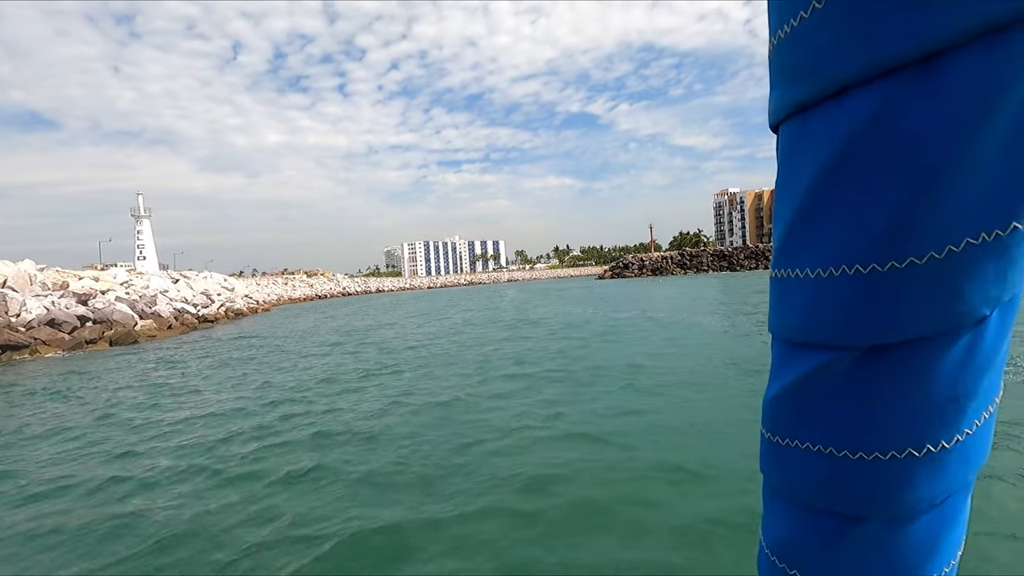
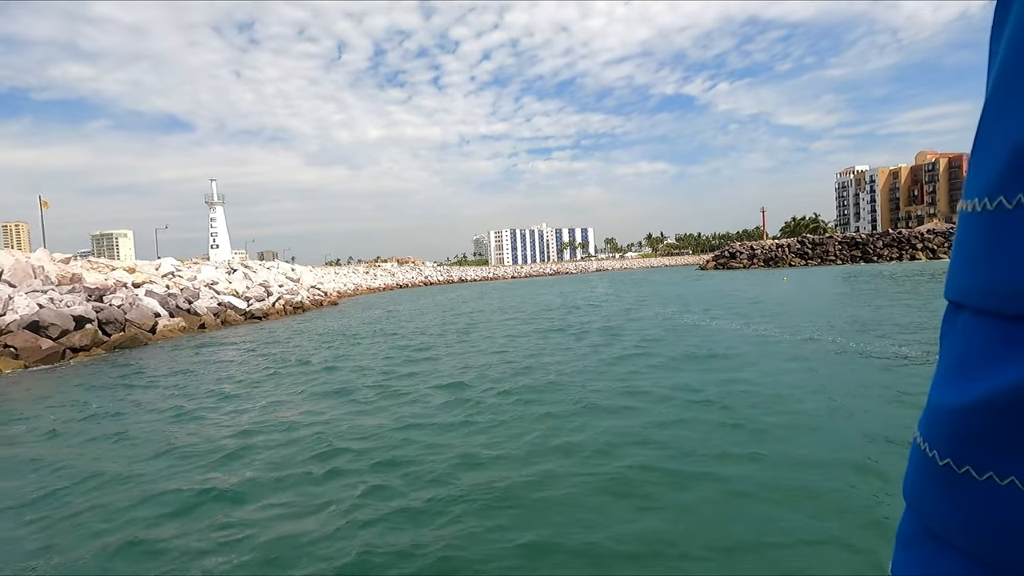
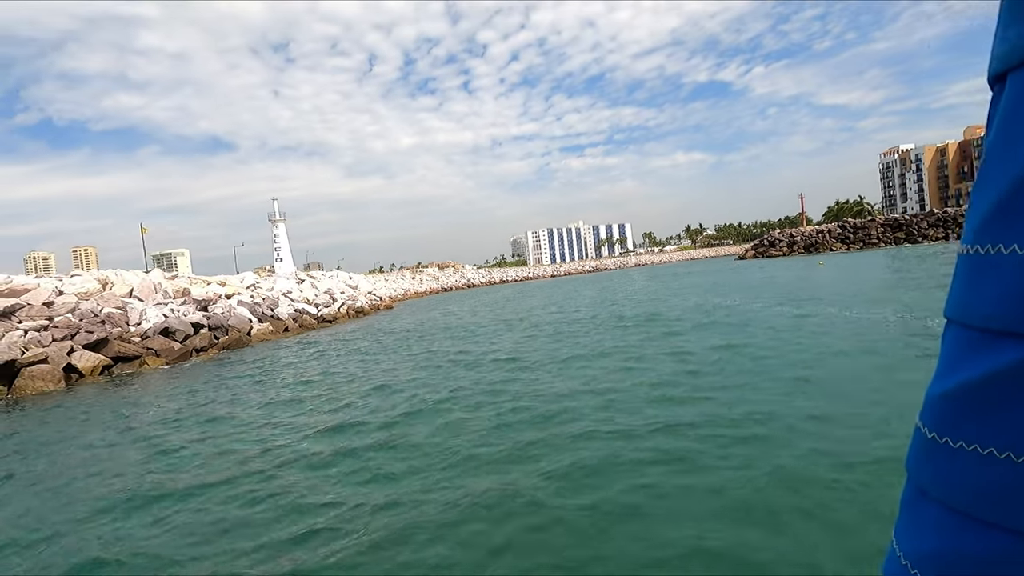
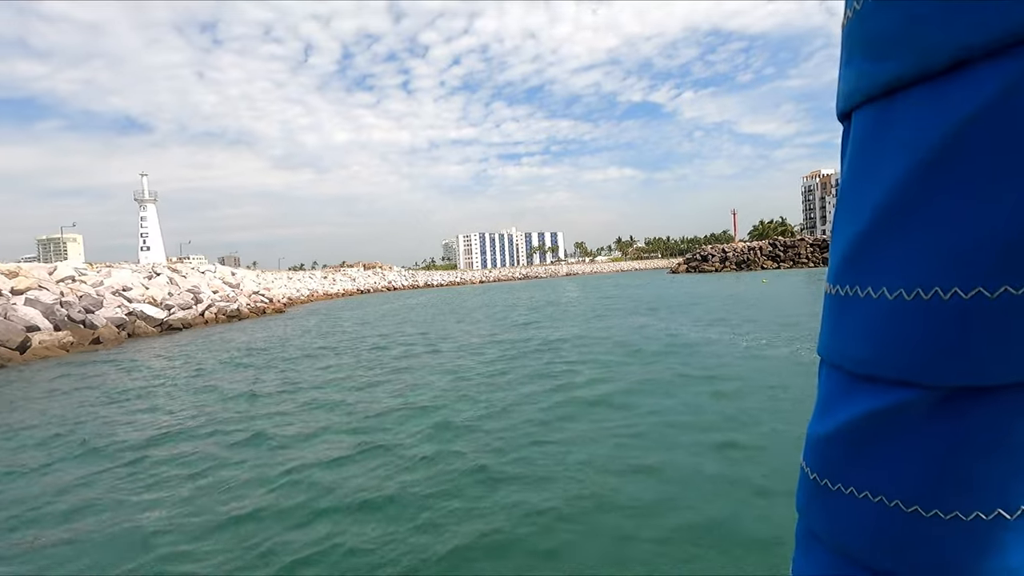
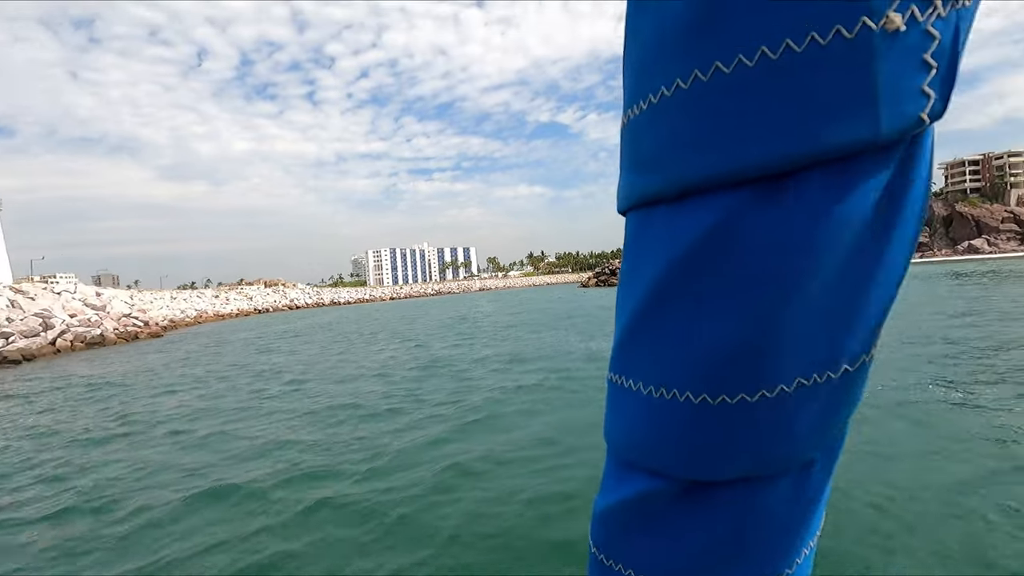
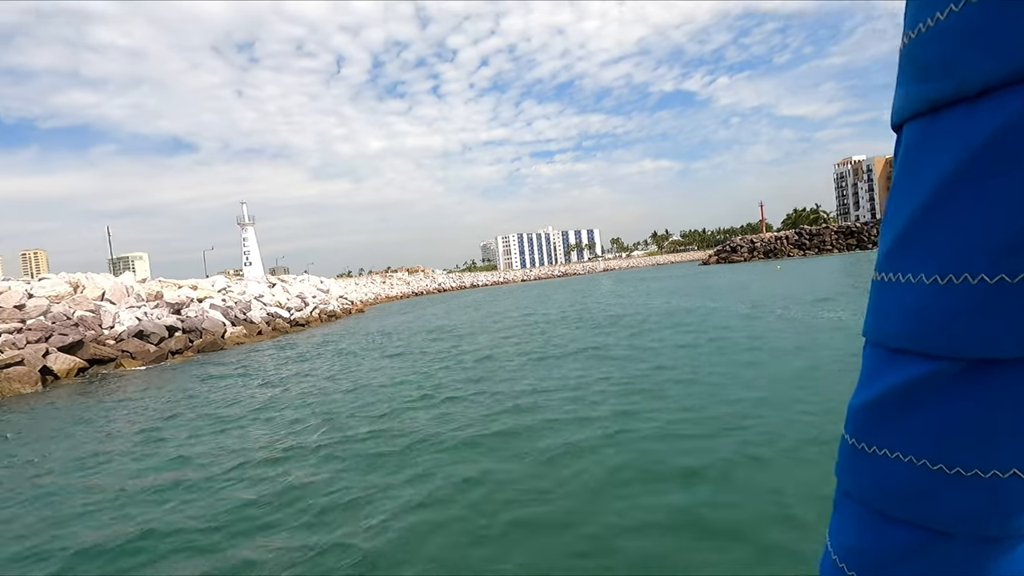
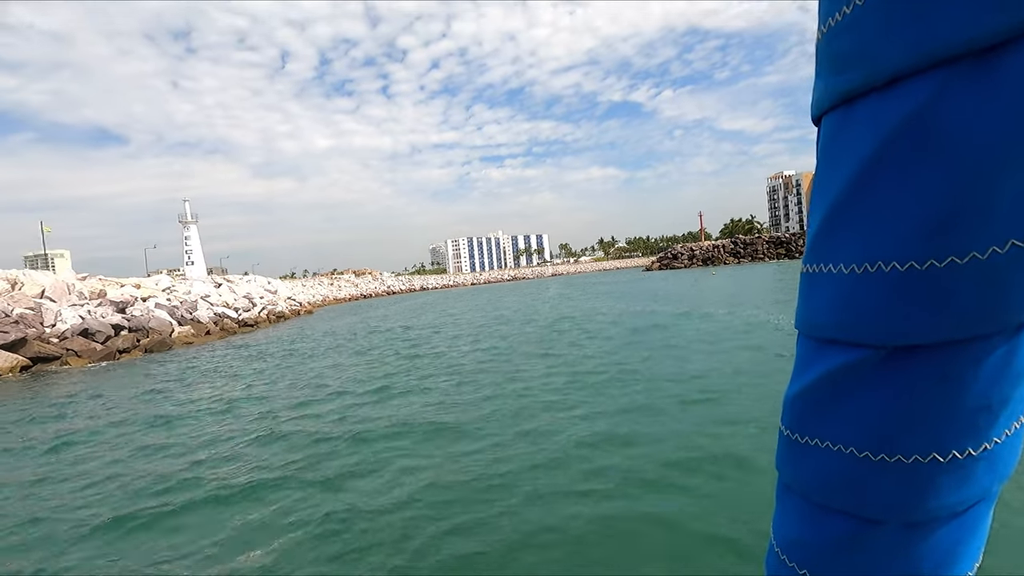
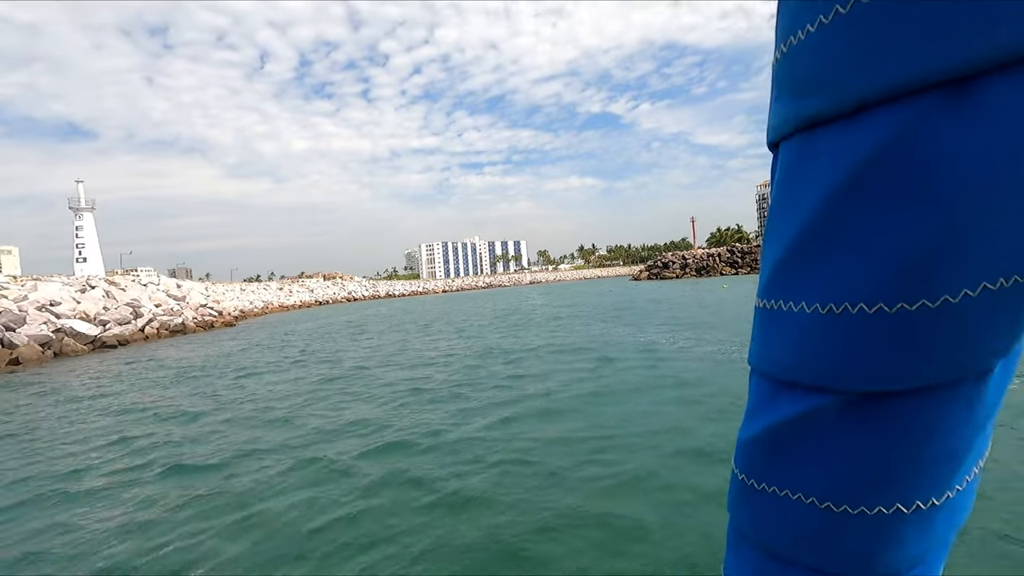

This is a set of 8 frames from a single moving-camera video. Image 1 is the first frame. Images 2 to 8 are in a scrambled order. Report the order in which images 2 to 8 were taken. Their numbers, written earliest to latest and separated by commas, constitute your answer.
7, 6, 3, 2, 4, 8, 5
